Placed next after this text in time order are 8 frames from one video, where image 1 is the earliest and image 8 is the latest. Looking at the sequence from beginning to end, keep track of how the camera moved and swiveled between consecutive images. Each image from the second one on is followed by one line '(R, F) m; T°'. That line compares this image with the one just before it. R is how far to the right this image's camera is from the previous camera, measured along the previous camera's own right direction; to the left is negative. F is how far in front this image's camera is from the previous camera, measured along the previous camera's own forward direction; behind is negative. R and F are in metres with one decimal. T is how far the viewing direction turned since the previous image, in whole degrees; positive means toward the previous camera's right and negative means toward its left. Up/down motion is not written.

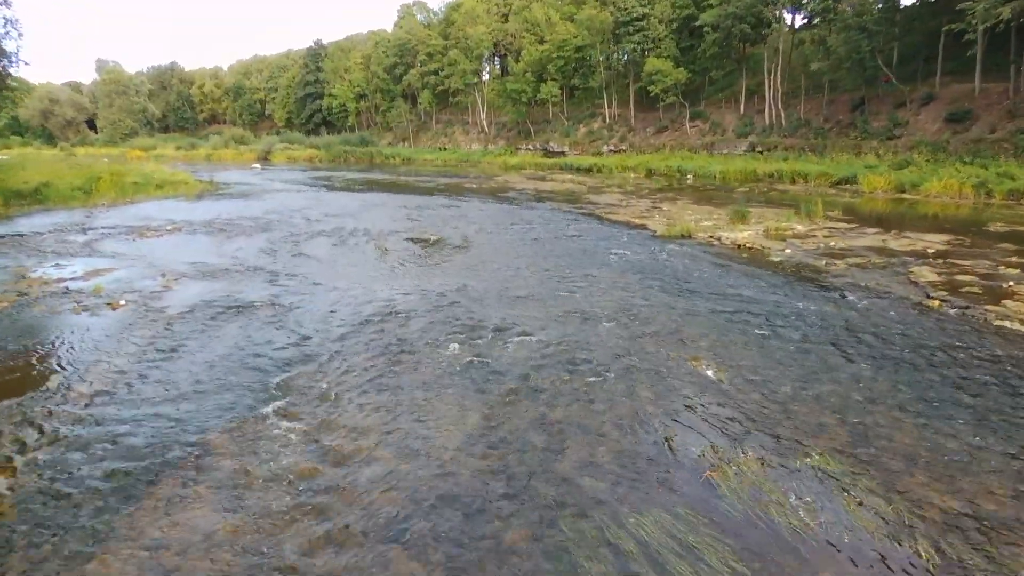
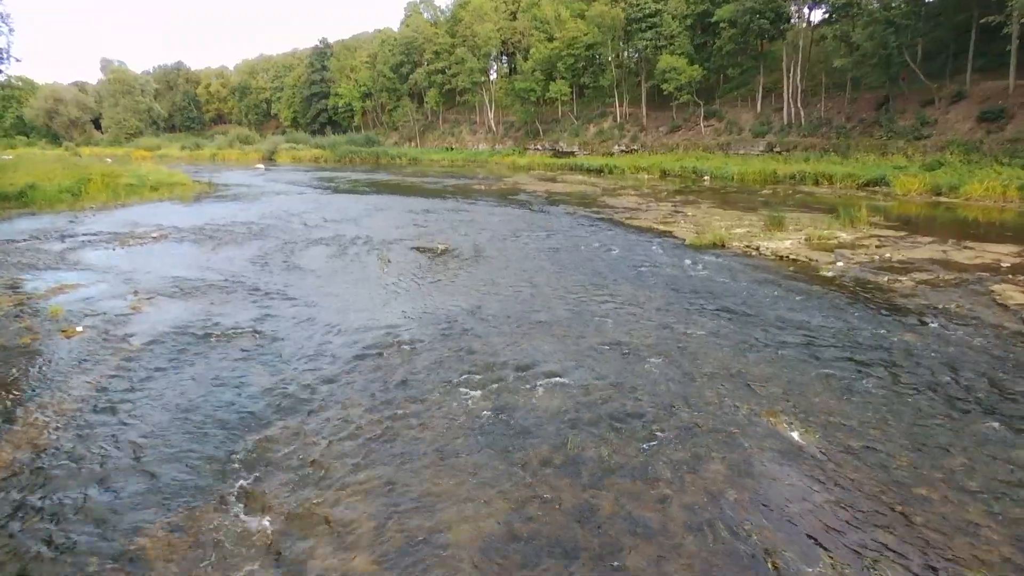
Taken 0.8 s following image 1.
(-0.3, +1.7) m; -1°
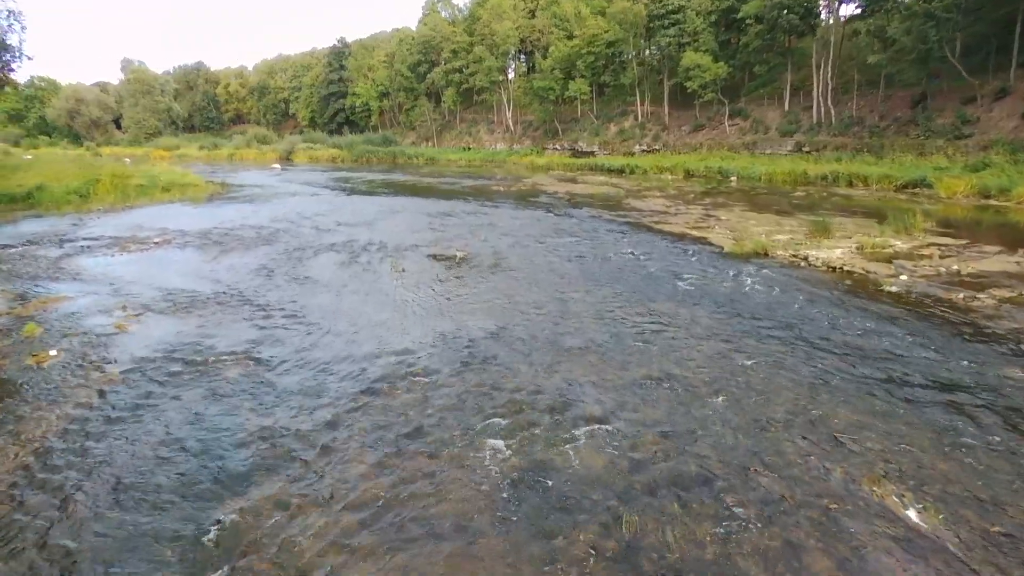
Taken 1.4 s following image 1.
(-0.2, +1.3) m; -1°
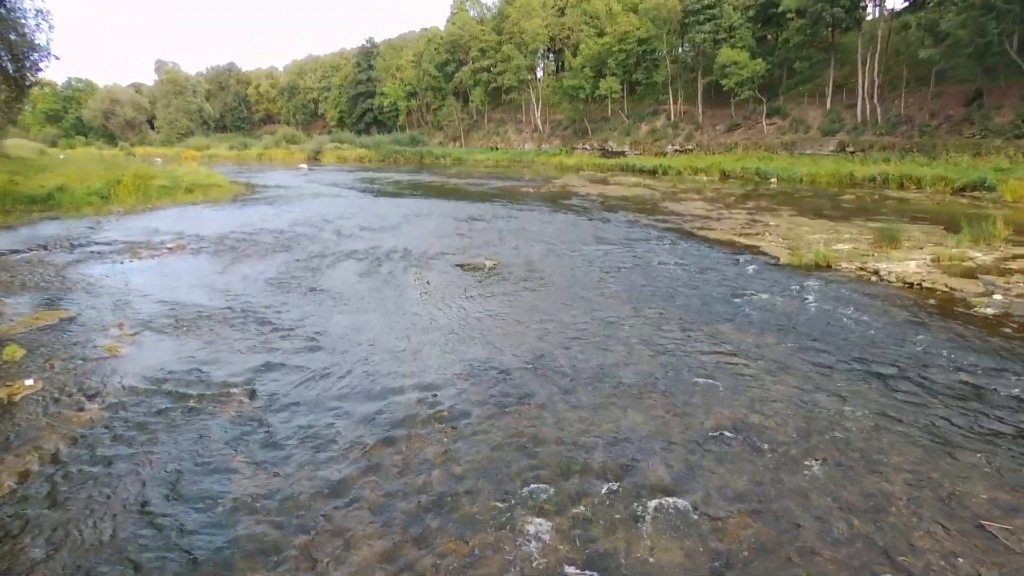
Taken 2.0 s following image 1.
(-0.2, +1.3) m; -2°
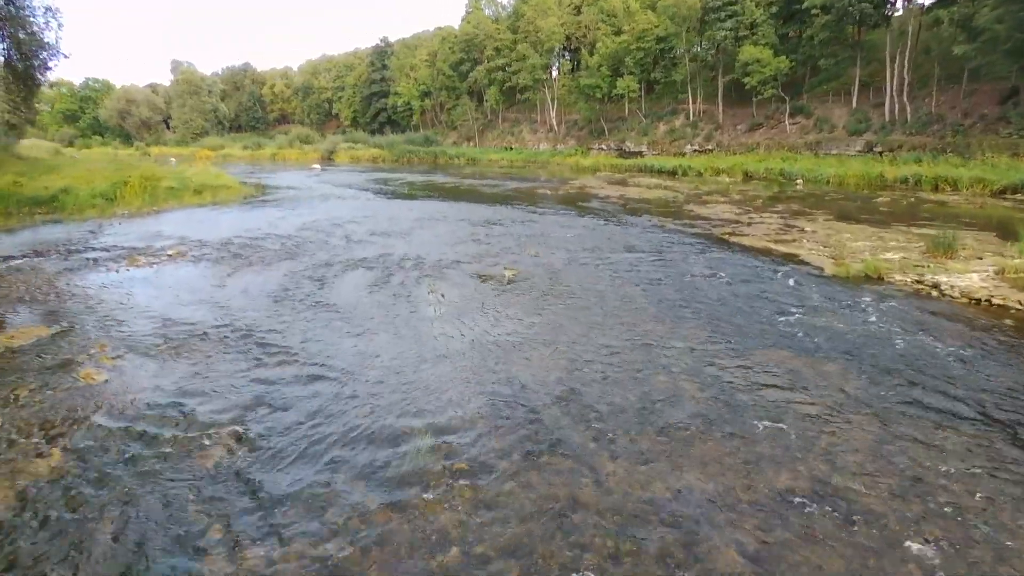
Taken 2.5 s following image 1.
(-0.2, +1.1) m; -1°
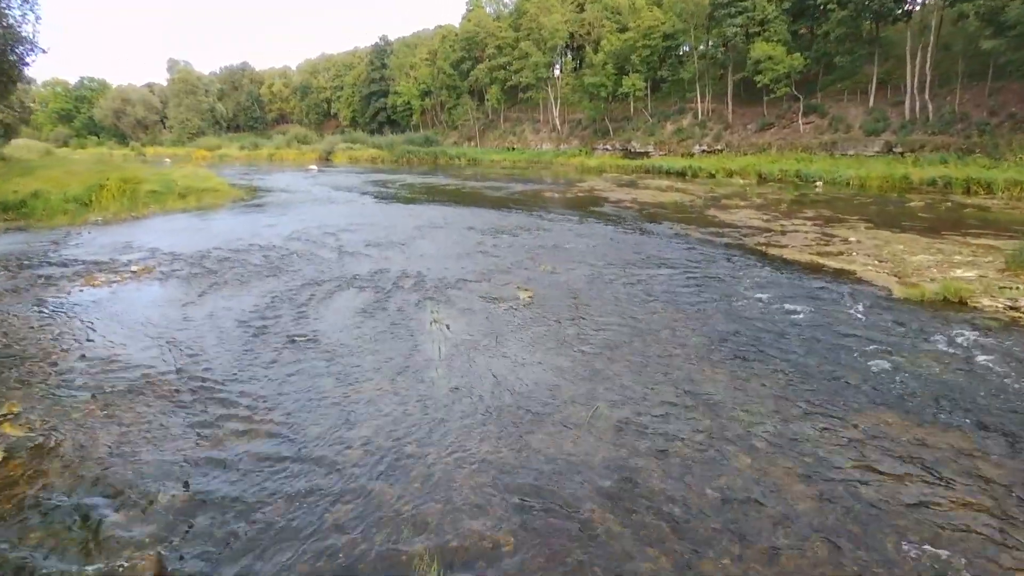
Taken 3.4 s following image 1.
(-0.3, +2.0) m; 0°
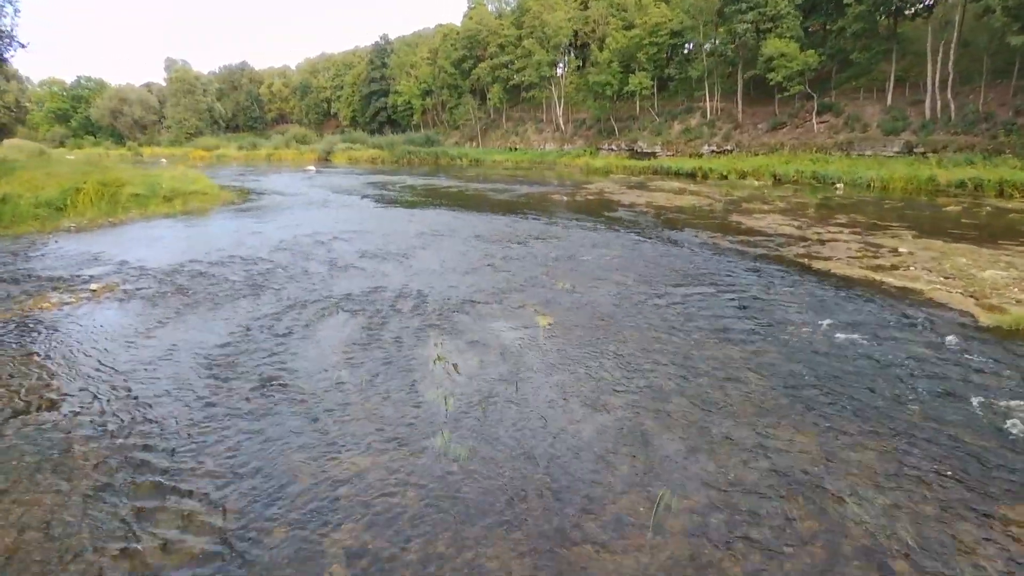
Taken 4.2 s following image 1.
(-0.3, +1.8) m; 0°
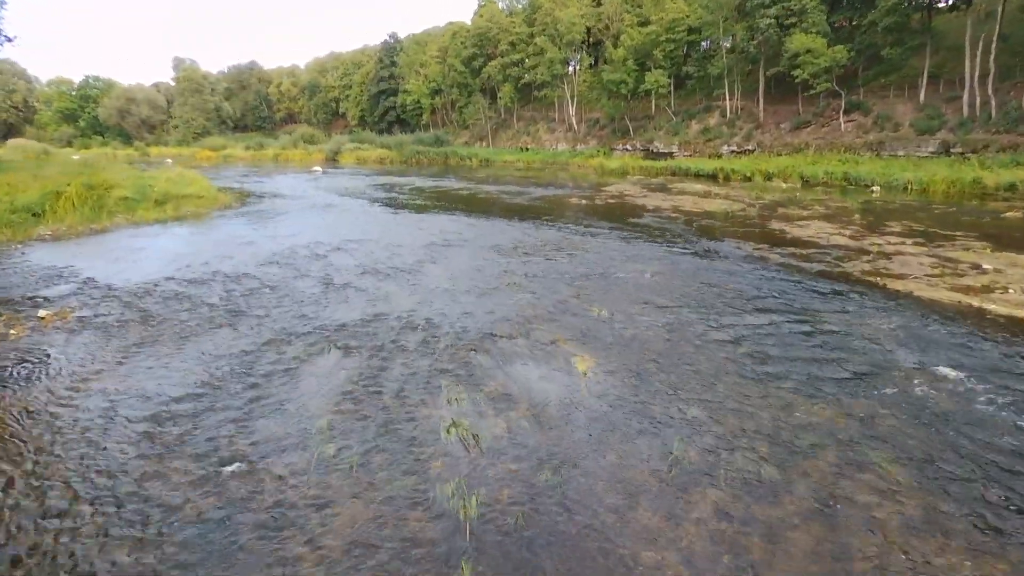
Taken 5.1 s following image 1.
(-0.3, +2.0) m; -1°
